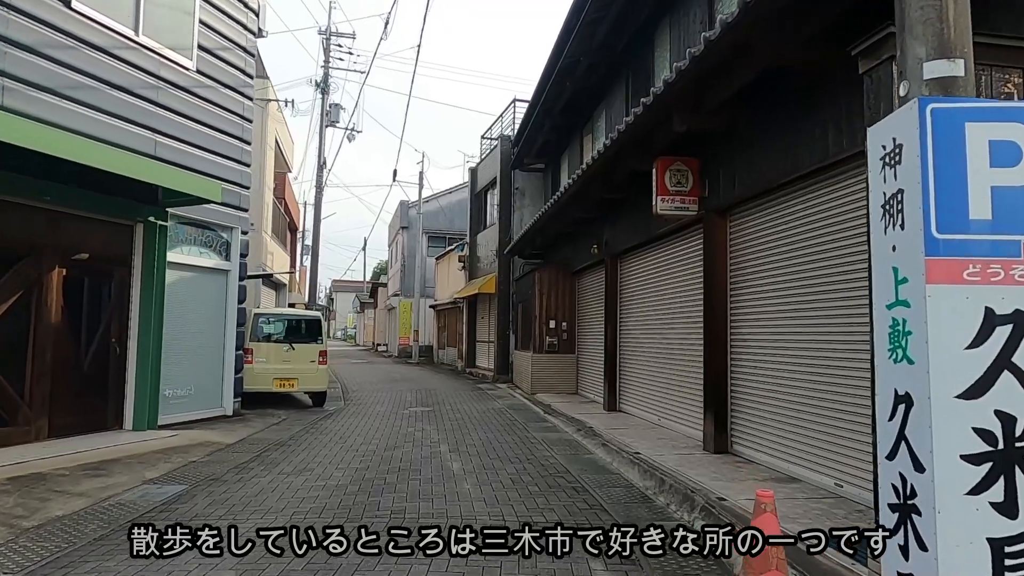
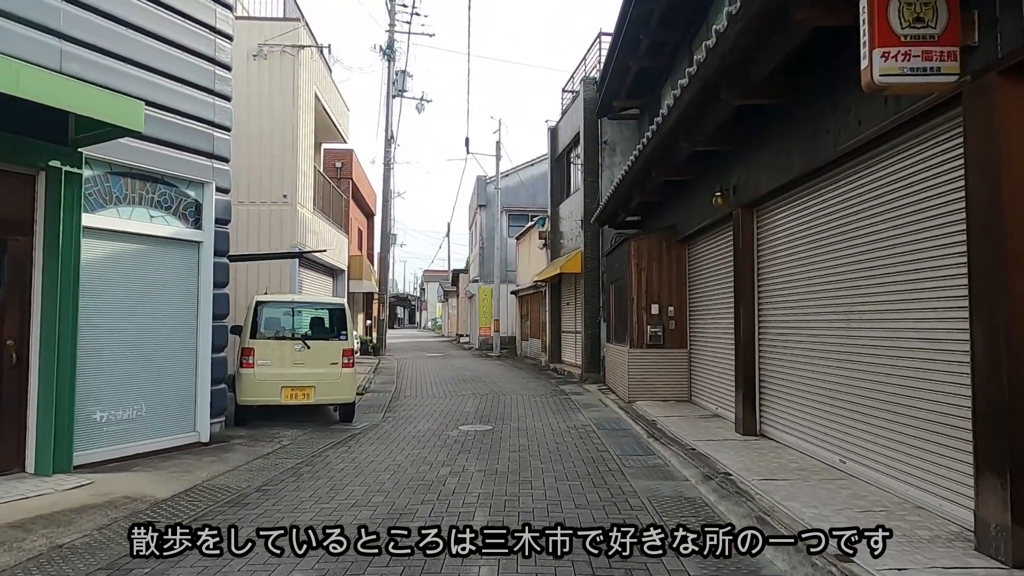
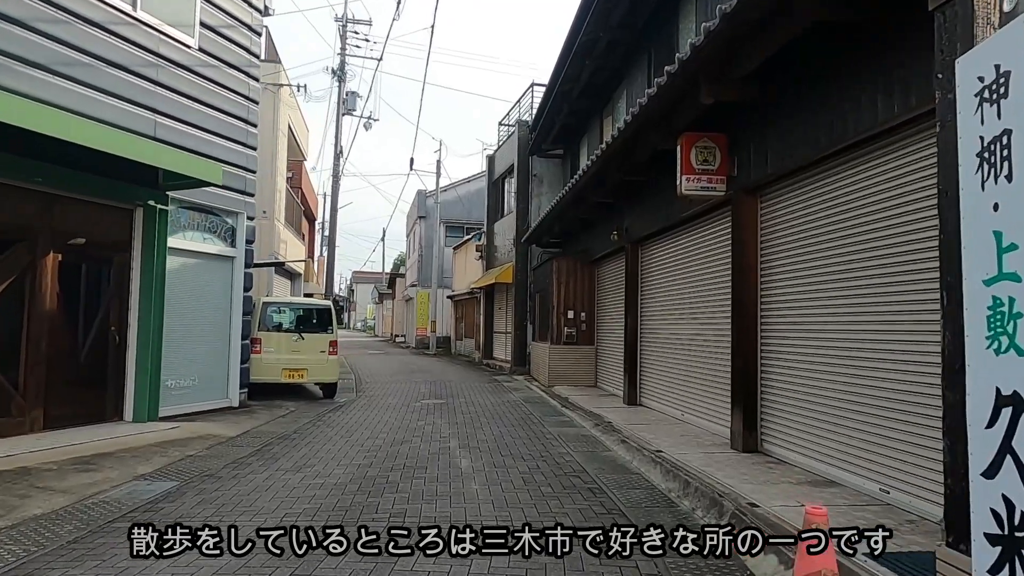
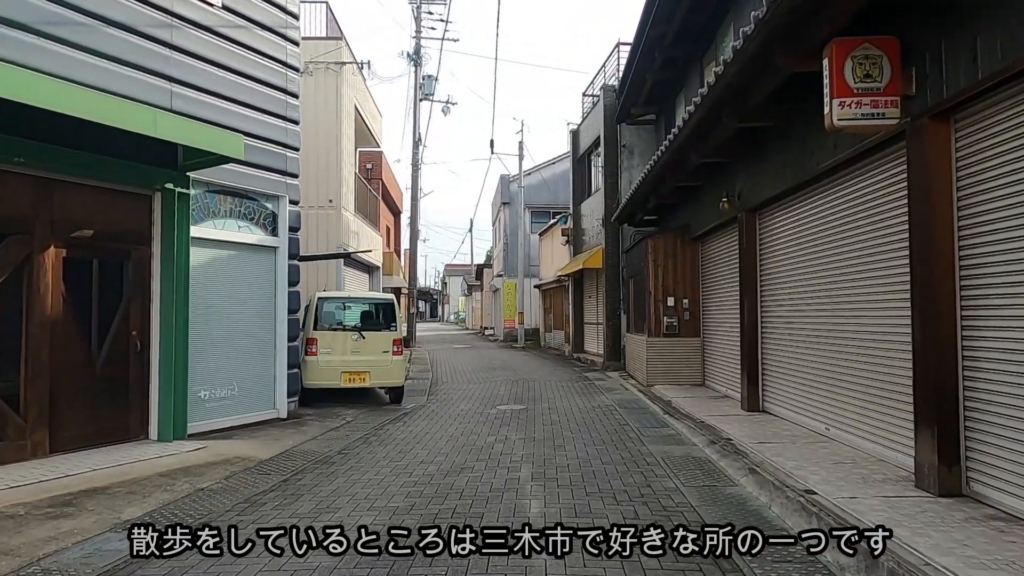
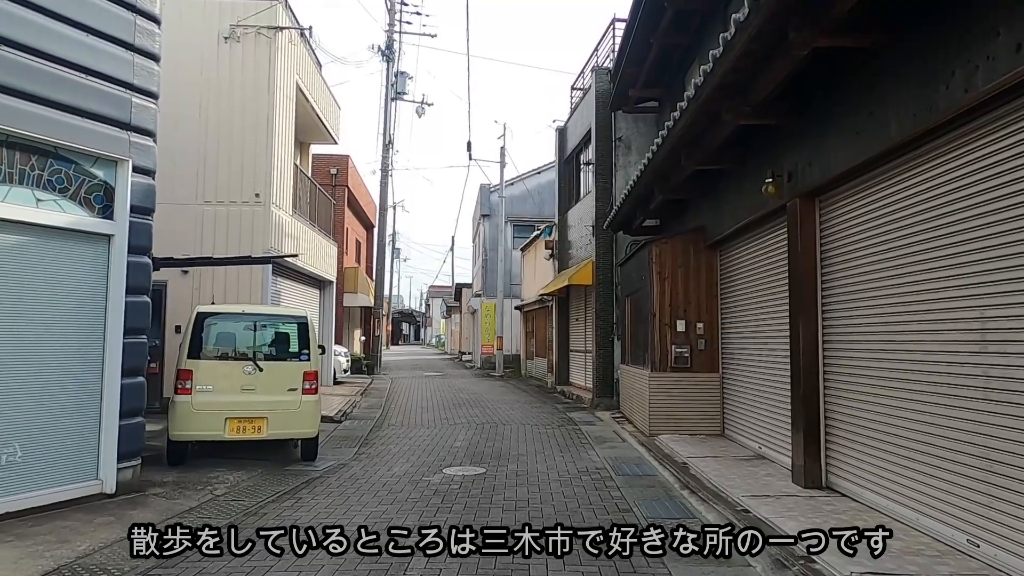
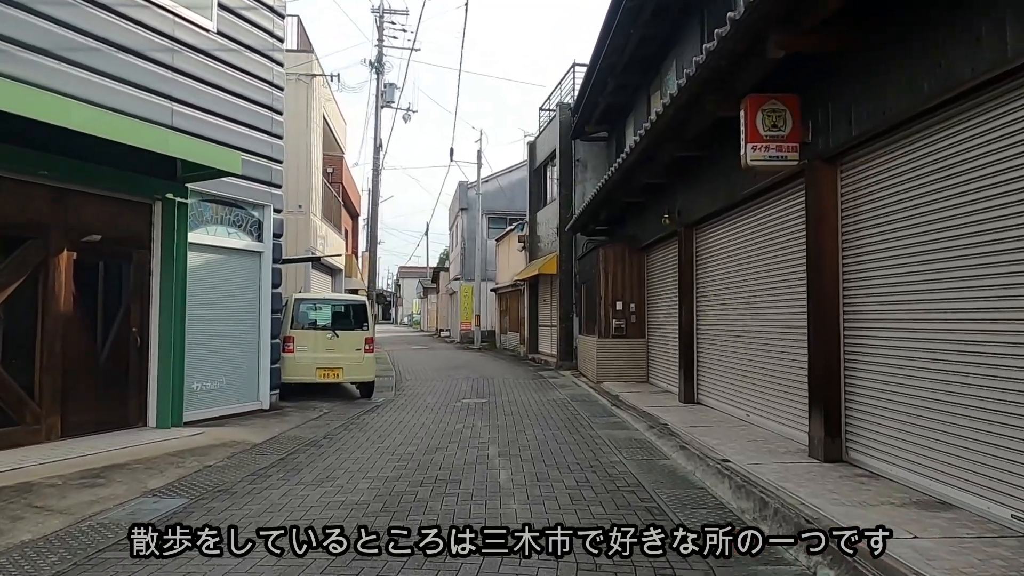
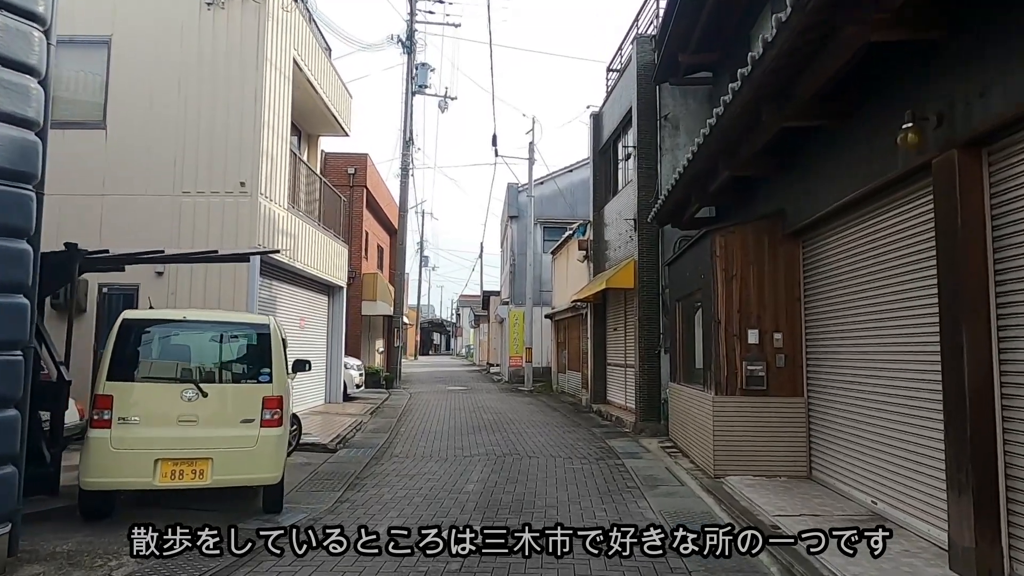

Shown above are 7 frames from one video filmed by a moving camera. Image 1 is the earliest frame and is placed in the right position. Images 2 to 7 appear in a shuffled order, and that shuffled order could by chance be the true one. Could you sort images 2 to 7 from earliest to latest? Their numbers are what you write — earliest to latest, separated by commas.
3, 6, 4, 2, 5, 7
